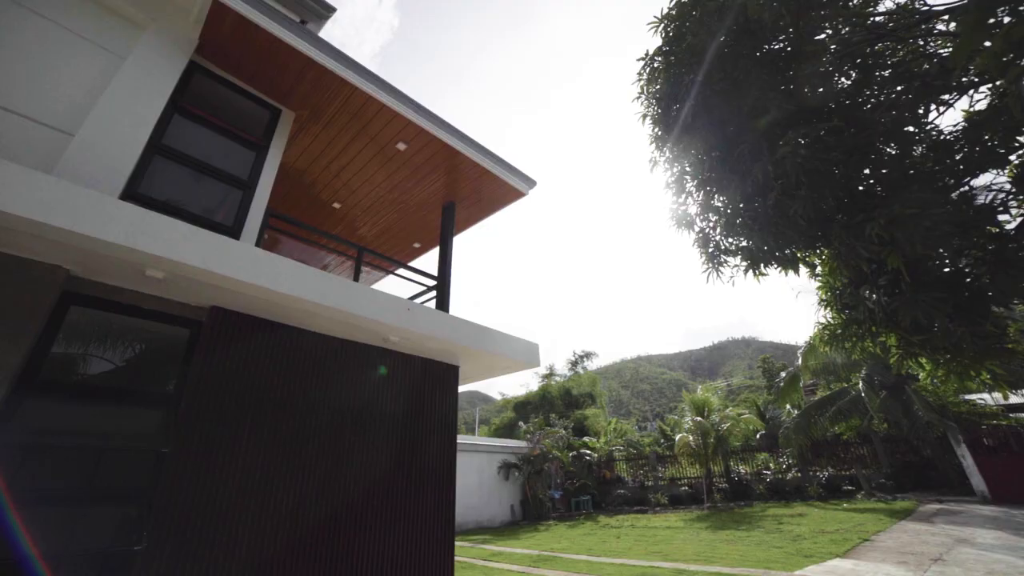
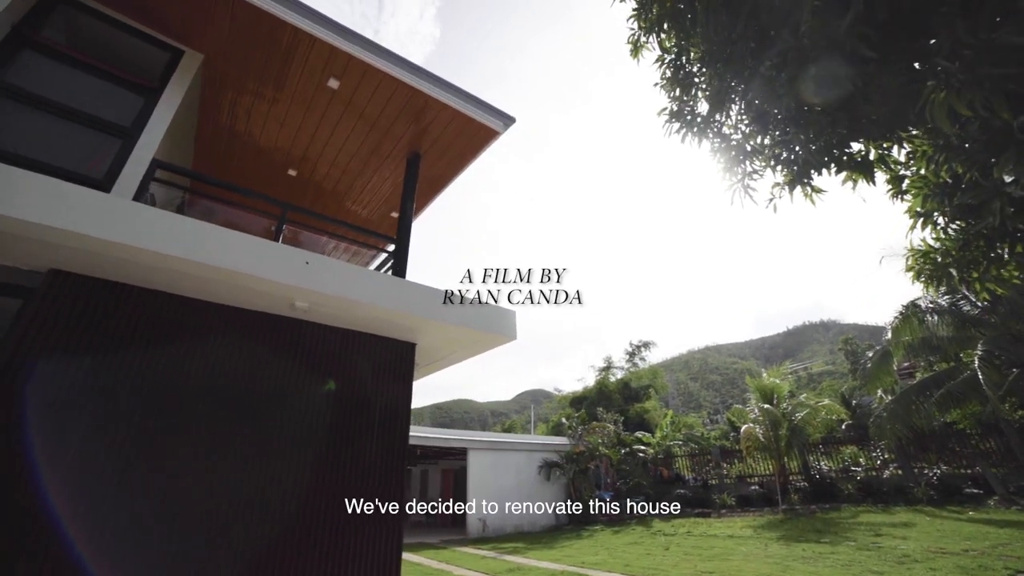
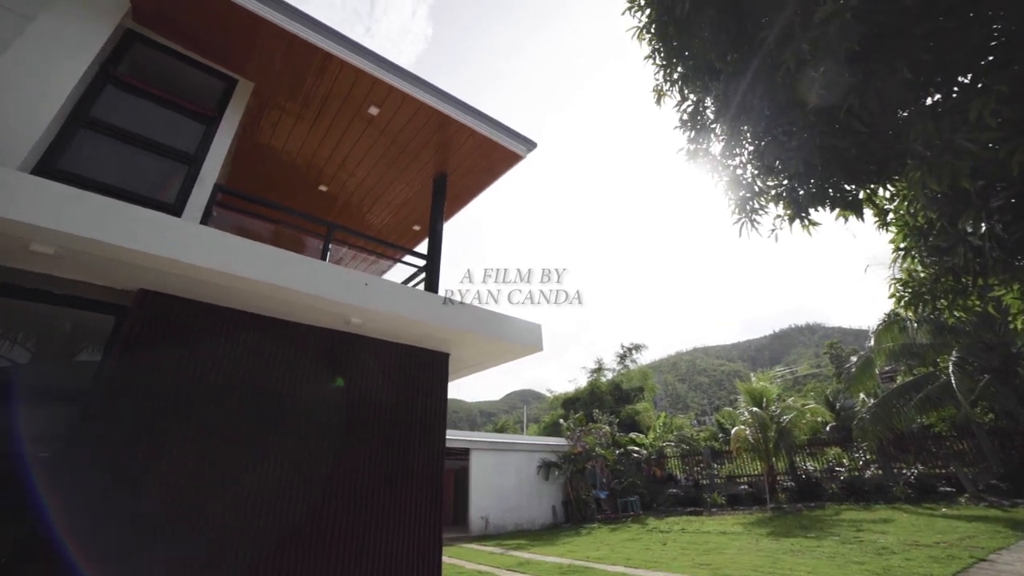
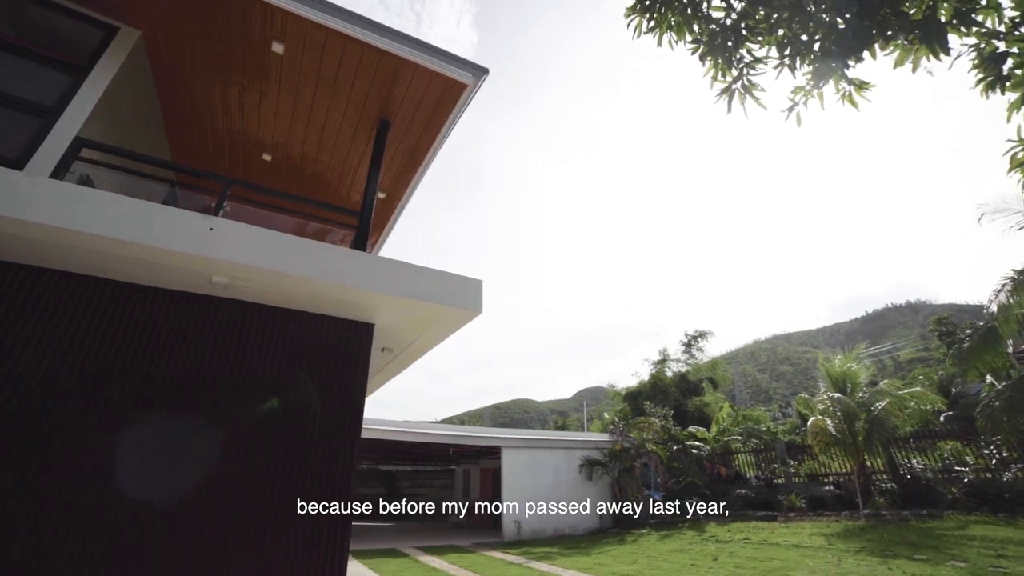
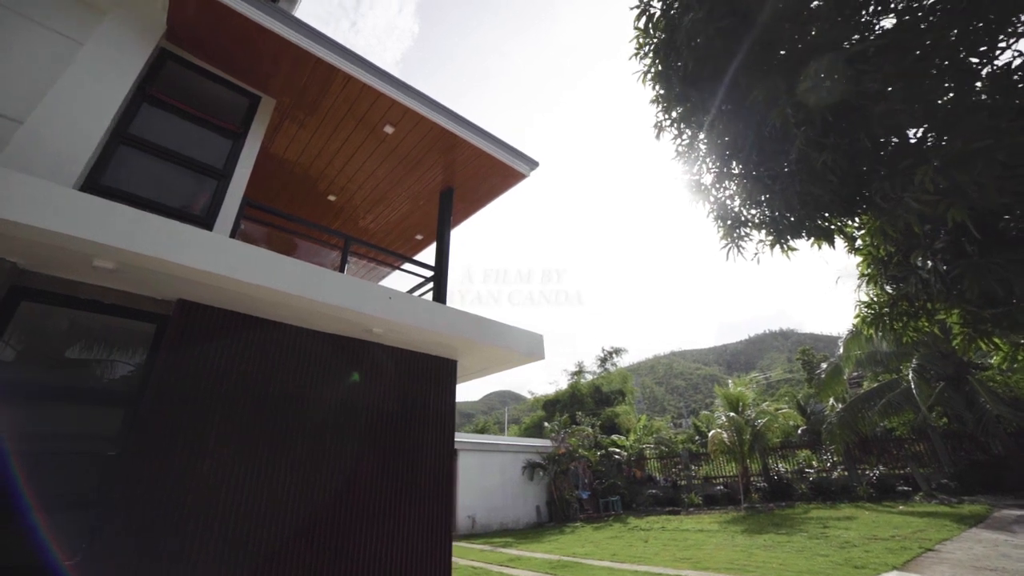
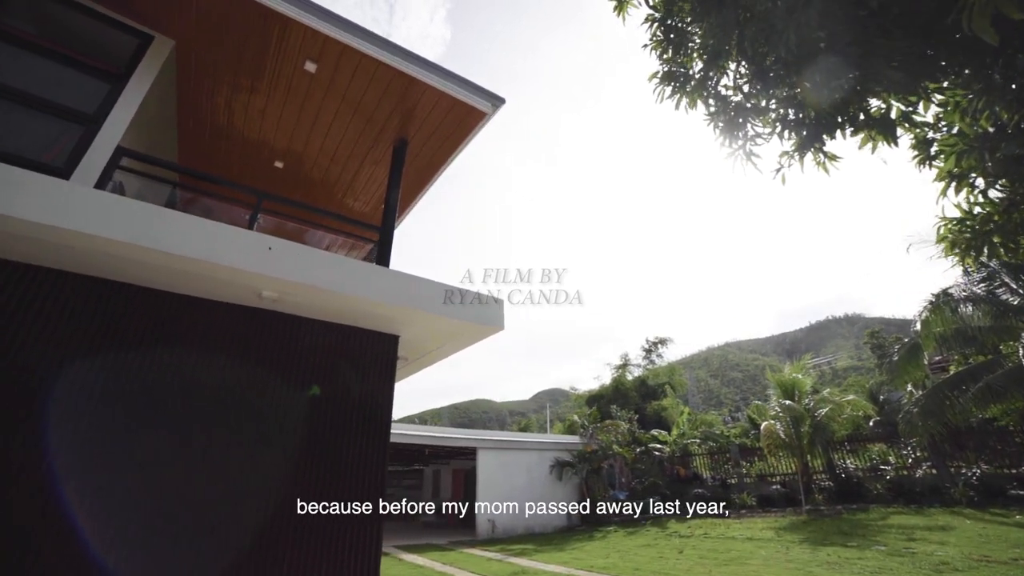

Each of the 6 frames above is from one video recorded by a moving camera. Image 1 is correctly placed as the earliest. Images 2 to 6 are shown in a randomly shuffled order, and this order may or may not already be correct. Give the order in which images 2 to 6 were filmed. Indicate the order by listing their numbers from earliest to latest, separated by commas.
5, 3, 2, 6, 4
